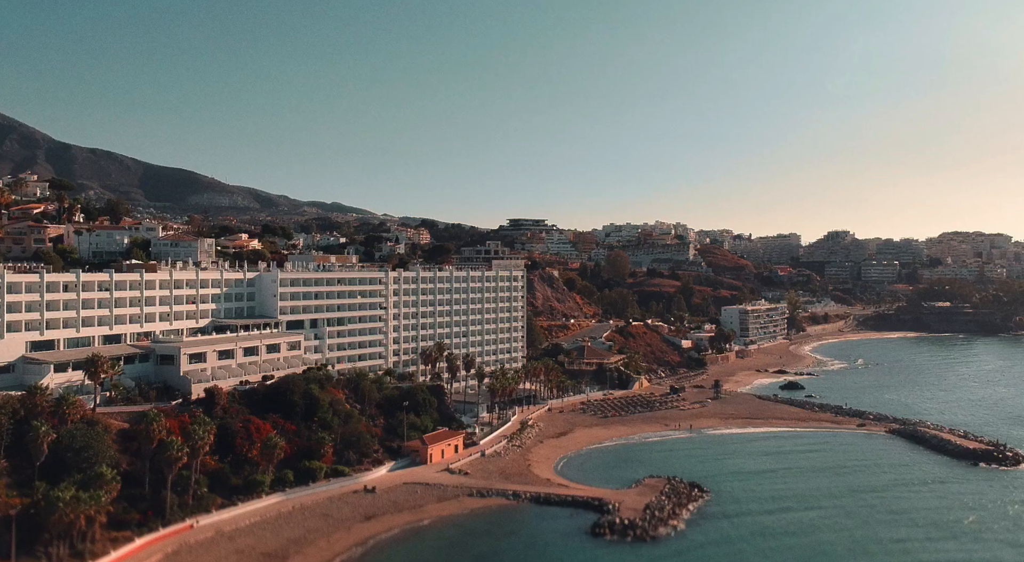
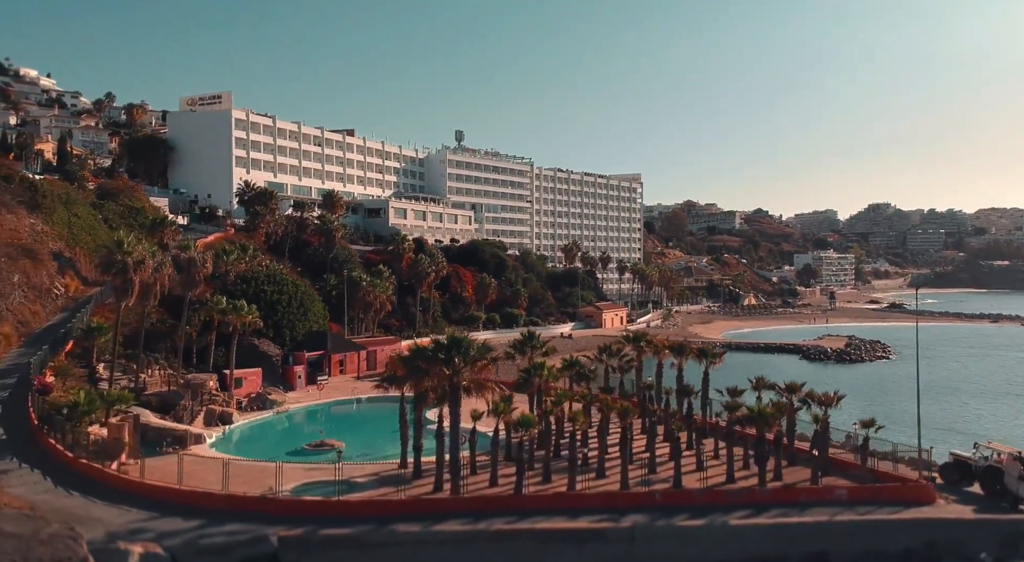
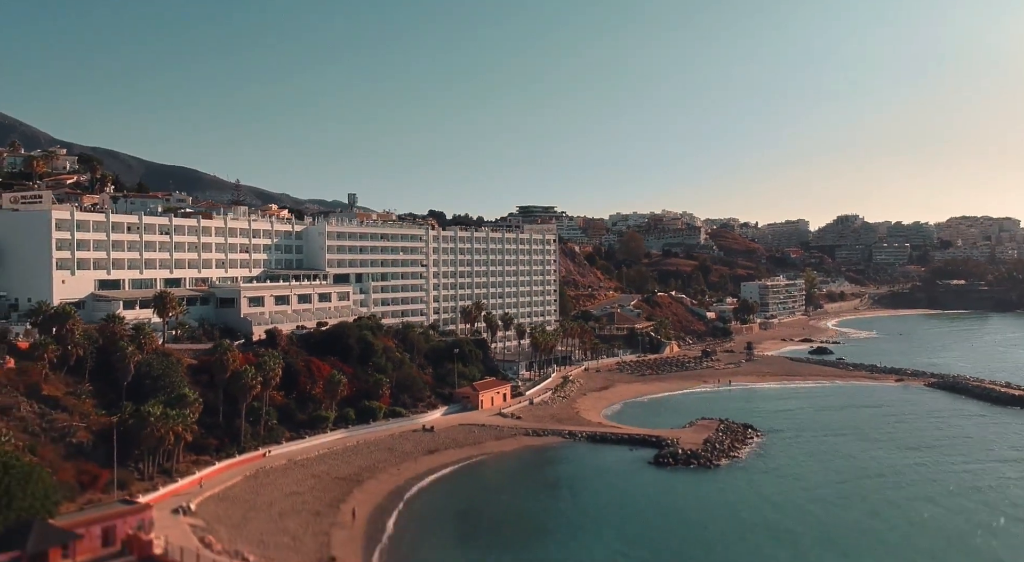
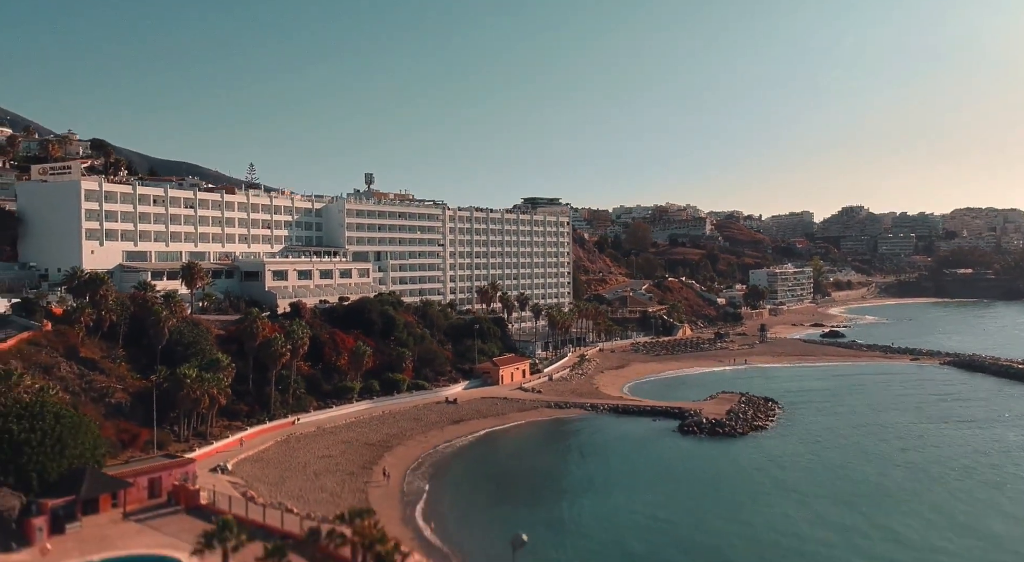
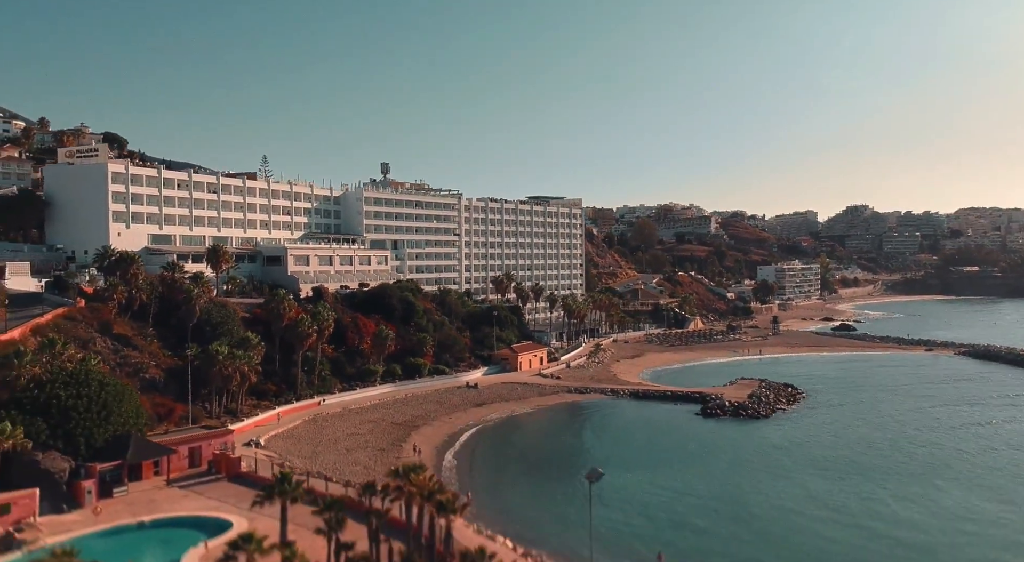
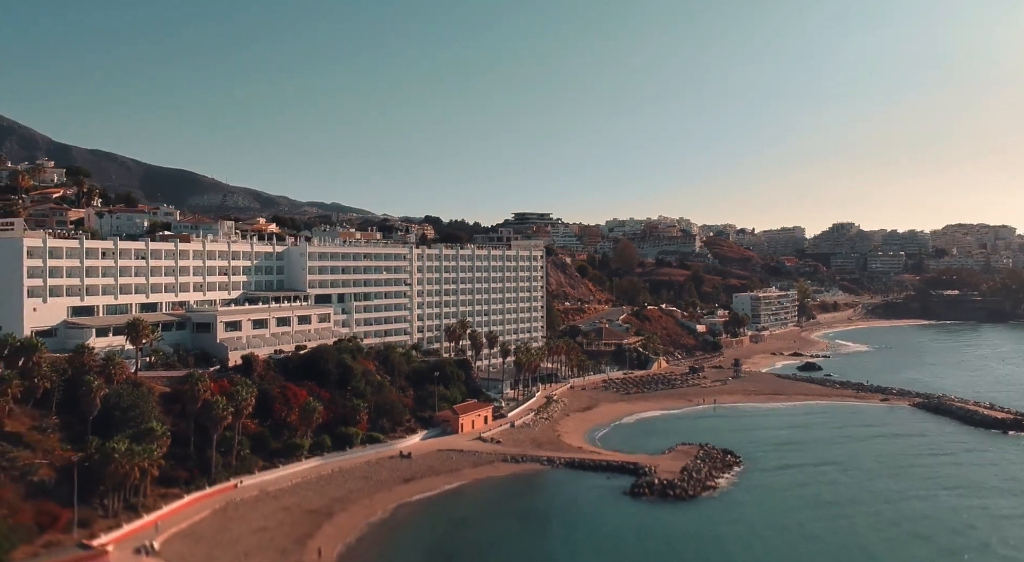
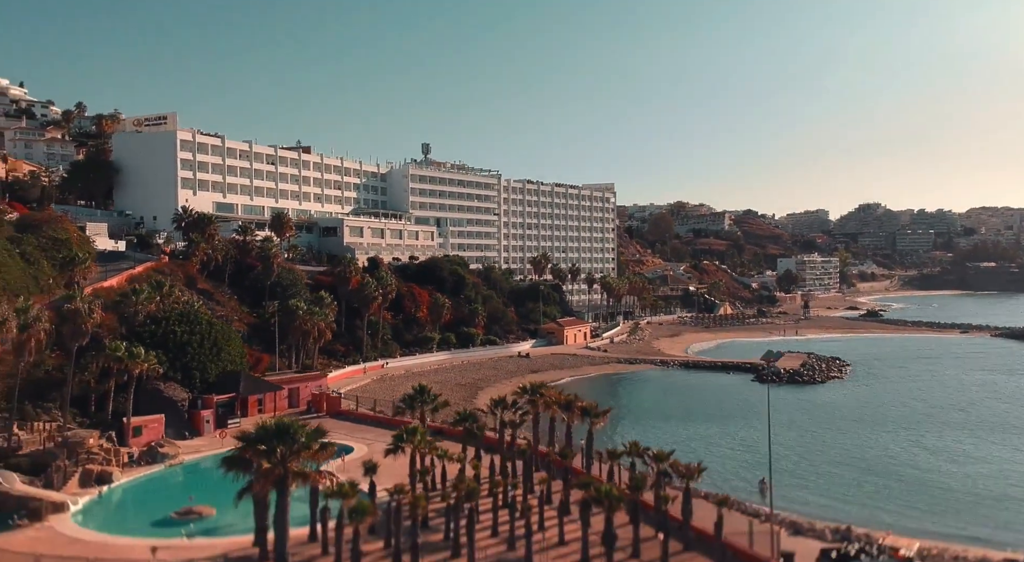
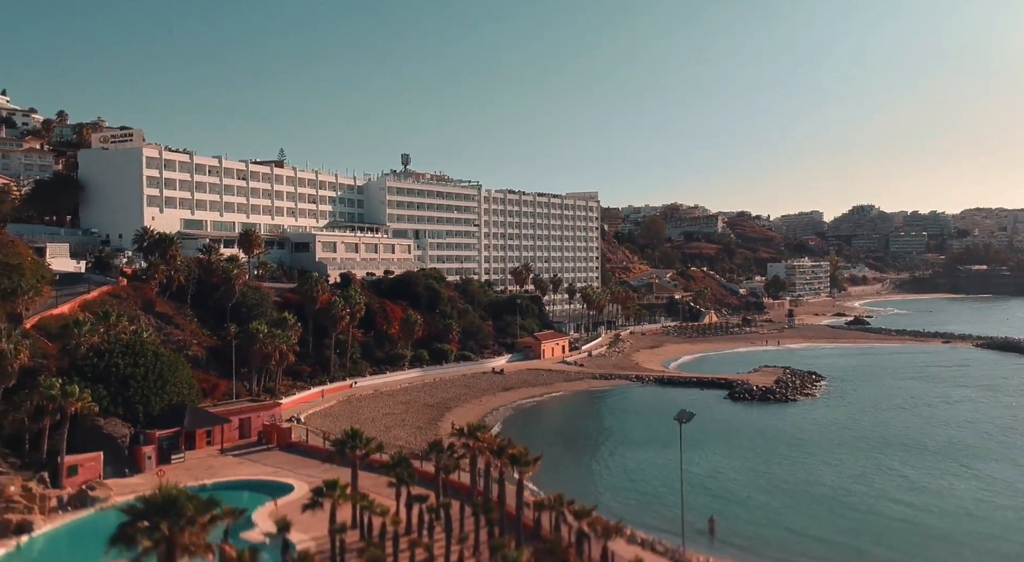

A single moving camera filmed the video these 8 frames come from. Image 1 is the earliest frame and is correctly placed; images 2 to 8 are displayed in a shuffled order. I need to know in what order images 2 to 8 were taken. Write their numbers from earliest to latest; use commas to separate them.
6, 3, 4, 5, 8, 7, 2
